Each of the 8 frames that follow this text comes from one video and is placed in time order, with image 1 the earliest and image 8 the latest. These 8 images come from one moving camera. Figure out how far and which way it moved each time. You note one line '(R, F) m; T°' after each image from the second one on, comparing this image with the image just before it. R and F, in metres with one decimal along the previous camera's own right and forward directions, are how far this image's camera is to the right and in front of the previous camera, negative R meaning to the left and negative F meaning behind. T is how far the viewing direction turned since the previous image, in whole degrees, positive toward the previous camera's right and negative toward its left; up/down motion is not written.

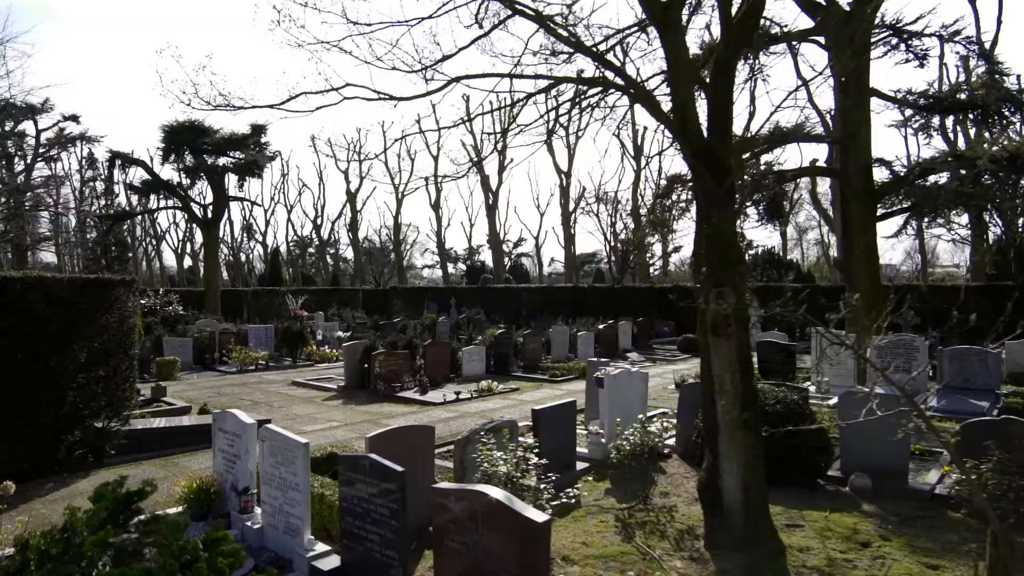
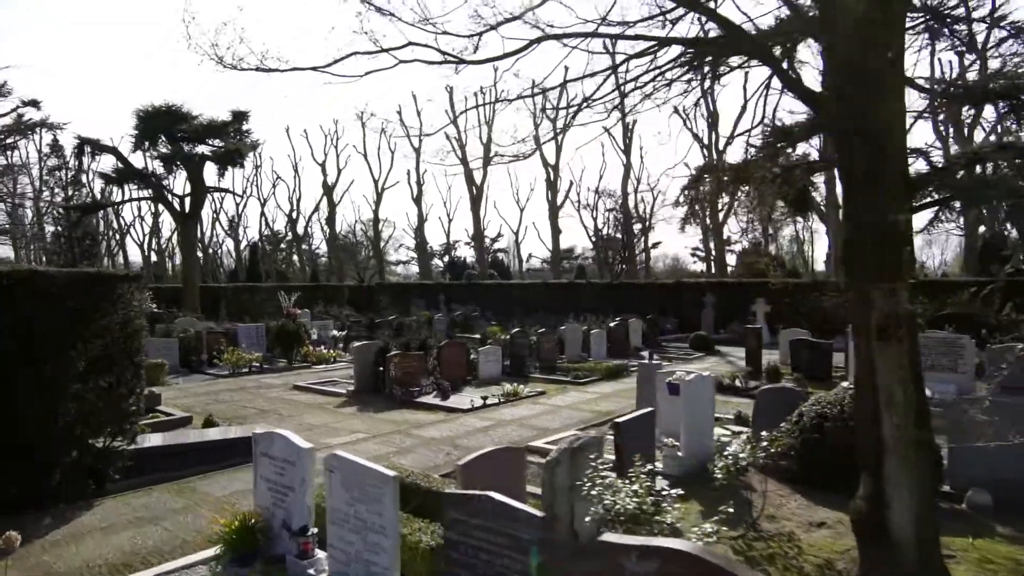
(-1.1, +1.1) m; +3°
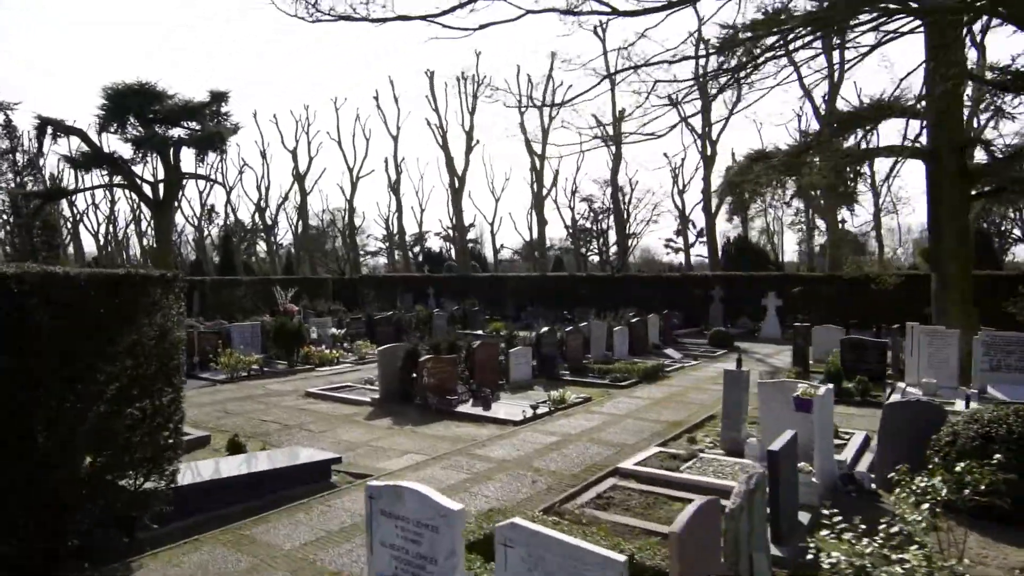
(-1.5, +1.3) m; +3°
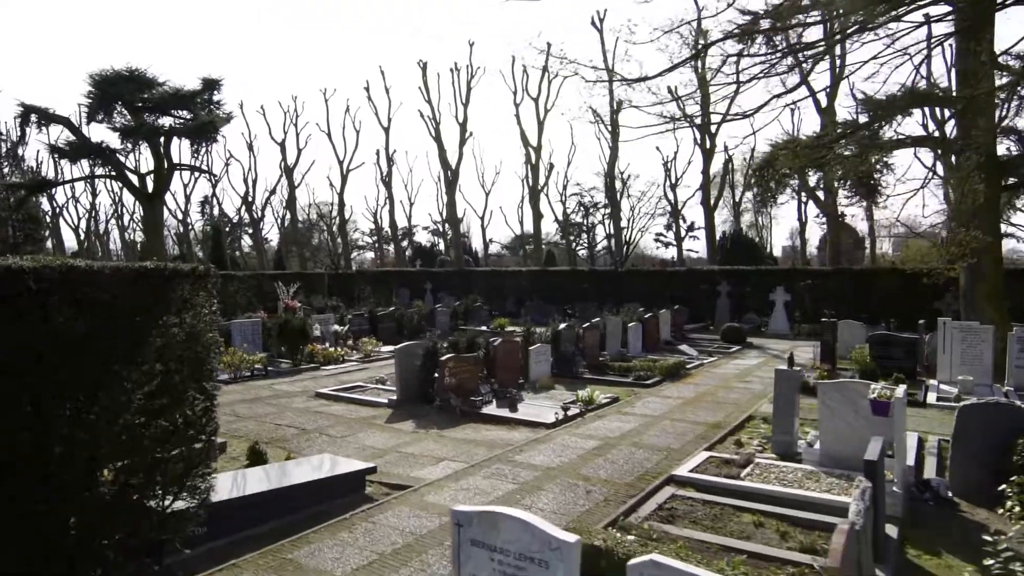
(-0.7, +0.6) m; +1°
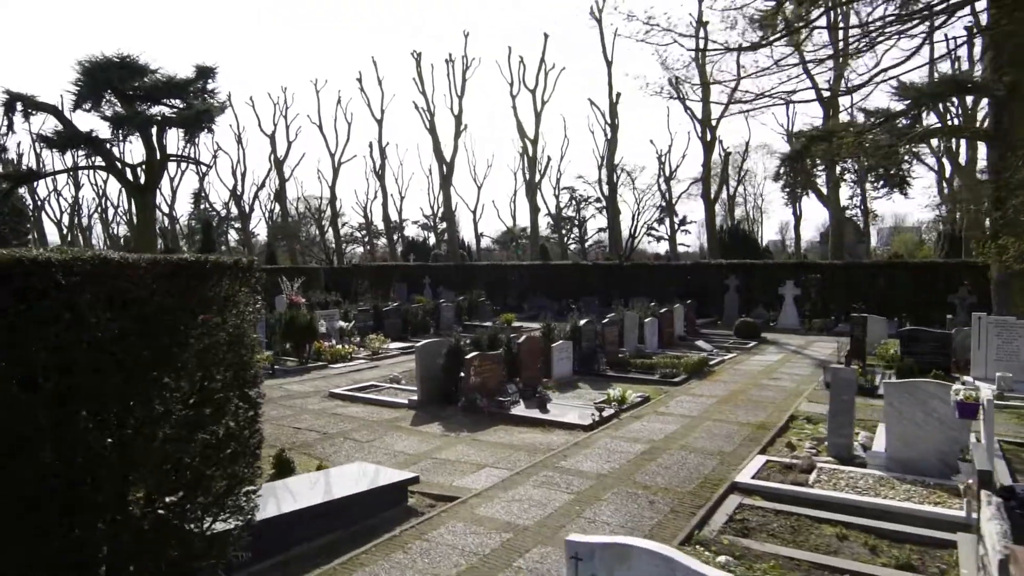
(-0.7, +0.6) m; +1°
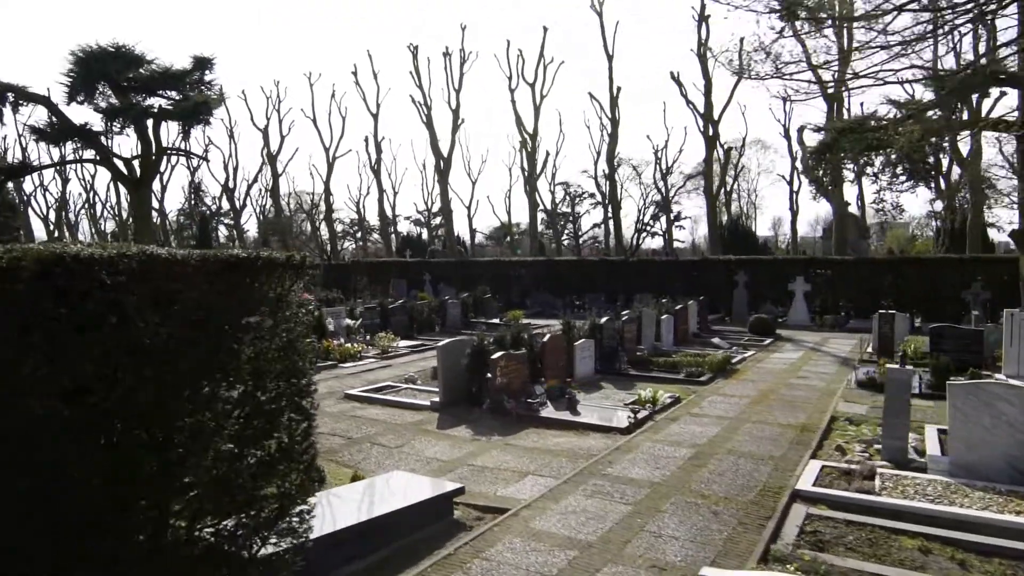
(-0.6, +0.5) m; +1°
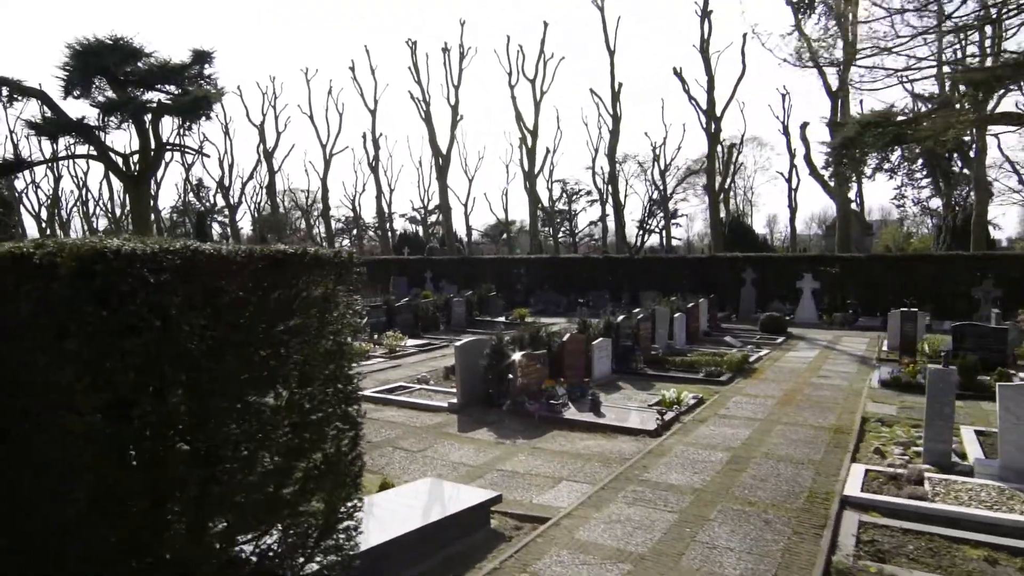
(-0.4, +0.3) m; +1°
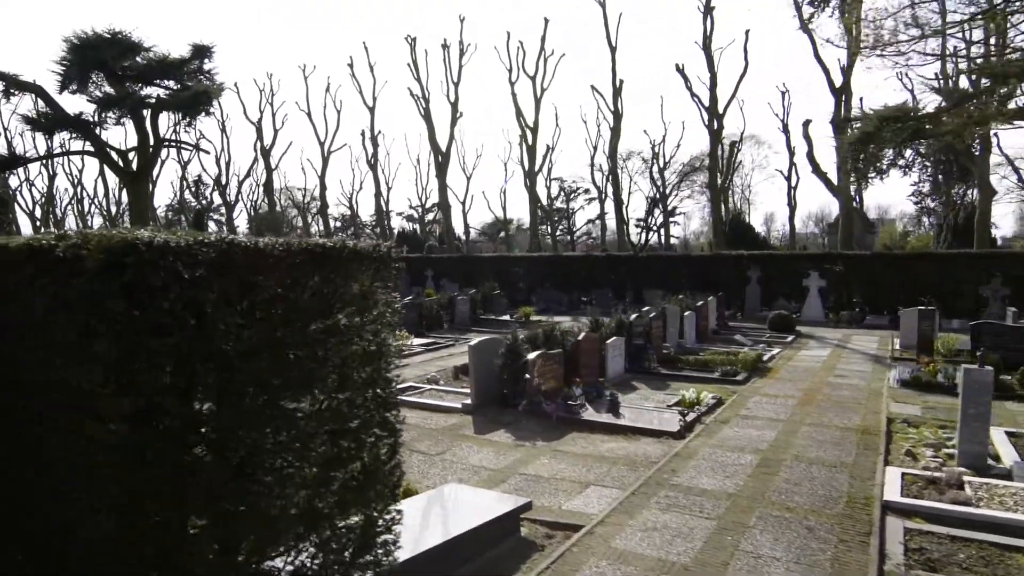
(-0.3, +0.3) m; 0°
